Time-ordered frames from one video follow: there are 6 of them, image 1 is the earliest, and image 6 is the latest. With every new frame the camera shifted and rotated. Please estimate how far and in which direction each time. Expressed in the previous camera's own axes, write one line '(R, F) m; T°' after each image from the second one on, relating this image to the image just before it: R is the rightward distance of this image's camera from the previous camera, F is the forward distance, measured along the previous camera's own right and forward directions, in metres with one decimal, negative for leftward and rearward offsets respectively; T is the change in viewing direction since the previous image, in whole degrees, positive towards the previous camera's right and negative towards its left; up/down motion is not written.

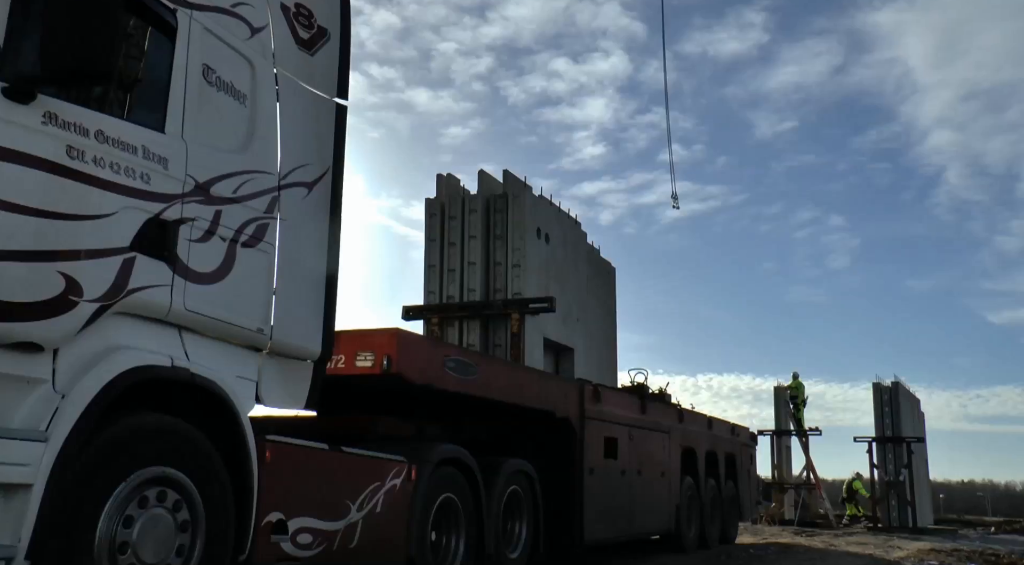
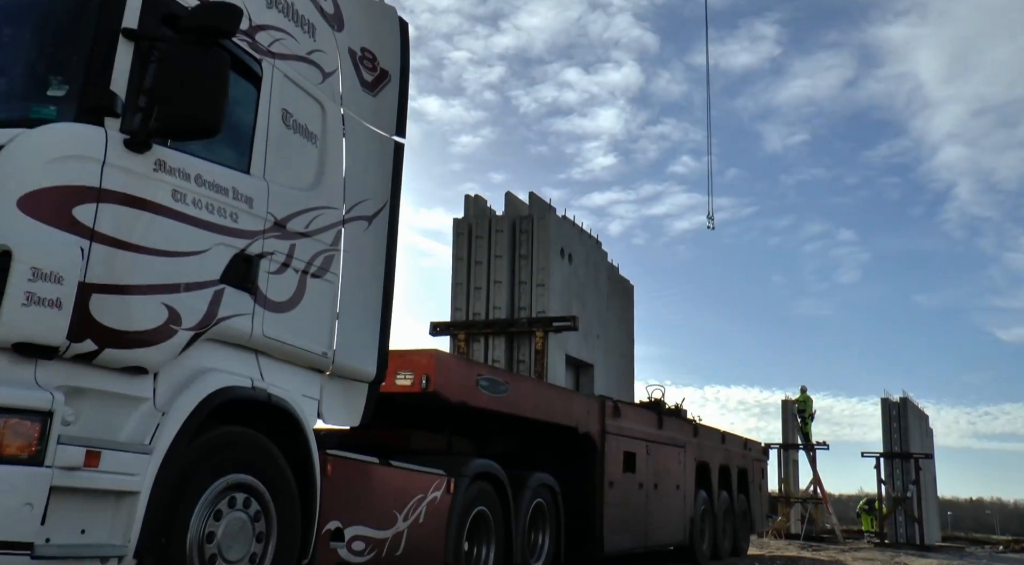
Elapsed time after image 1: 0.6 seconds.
(-0.2, -0.3) m; -1°
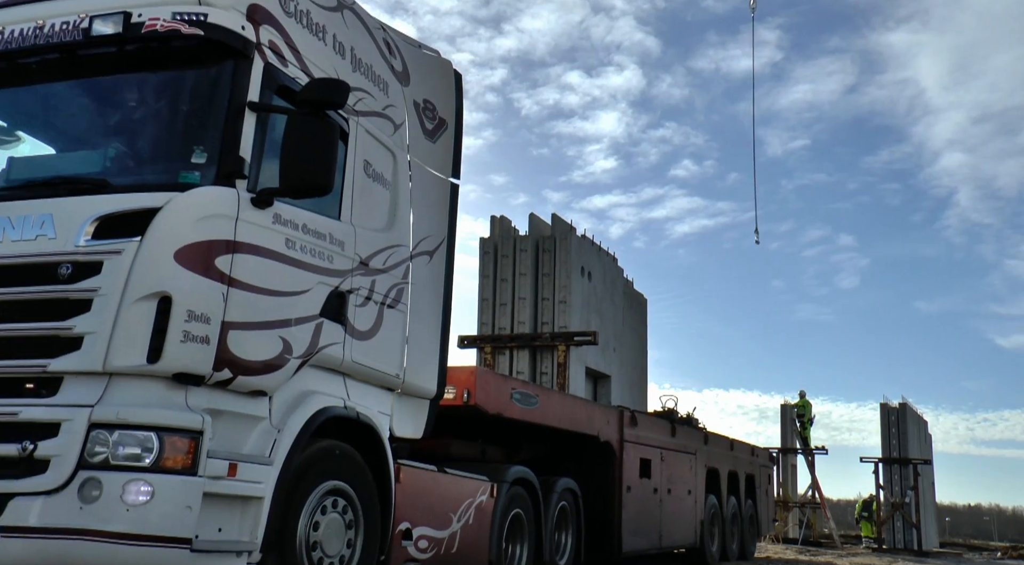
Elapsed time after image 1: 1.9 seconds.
(-0.3, -0.6) m; 0°
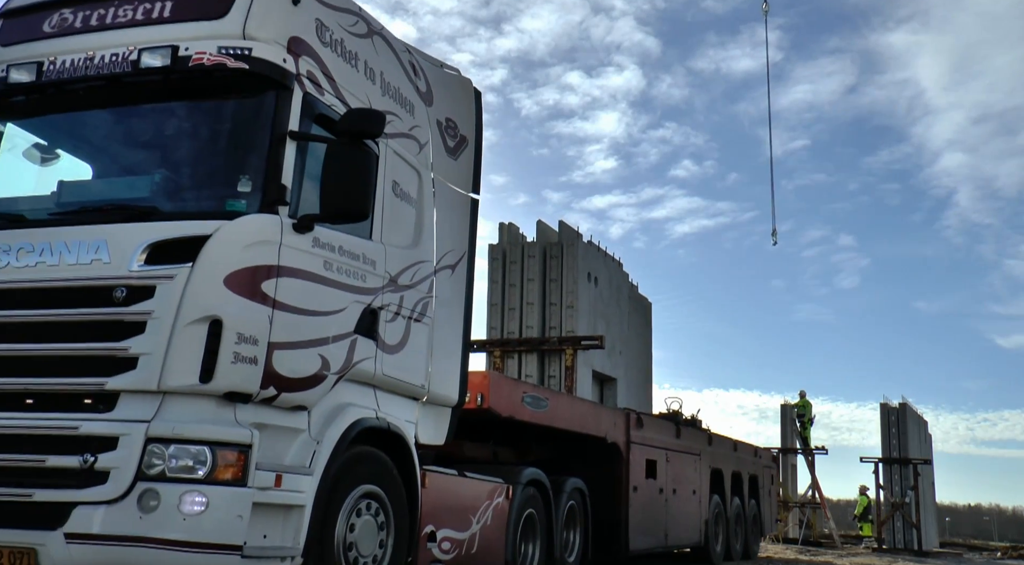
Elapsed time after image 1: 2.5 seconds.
(-0.1, -0.2) m; 0°
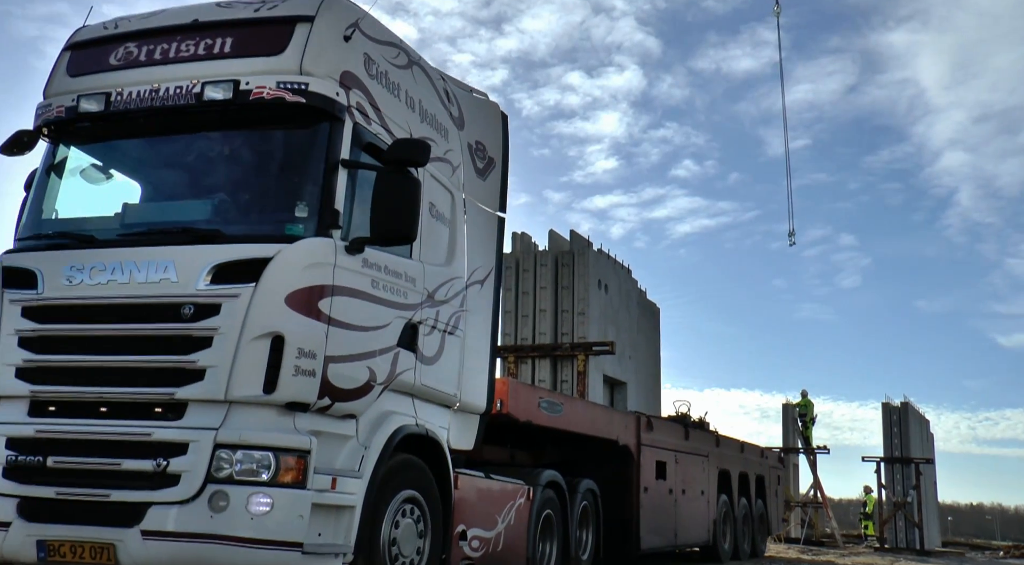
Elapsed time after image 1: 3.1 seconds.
(-0.2, -0.3) m; 0°
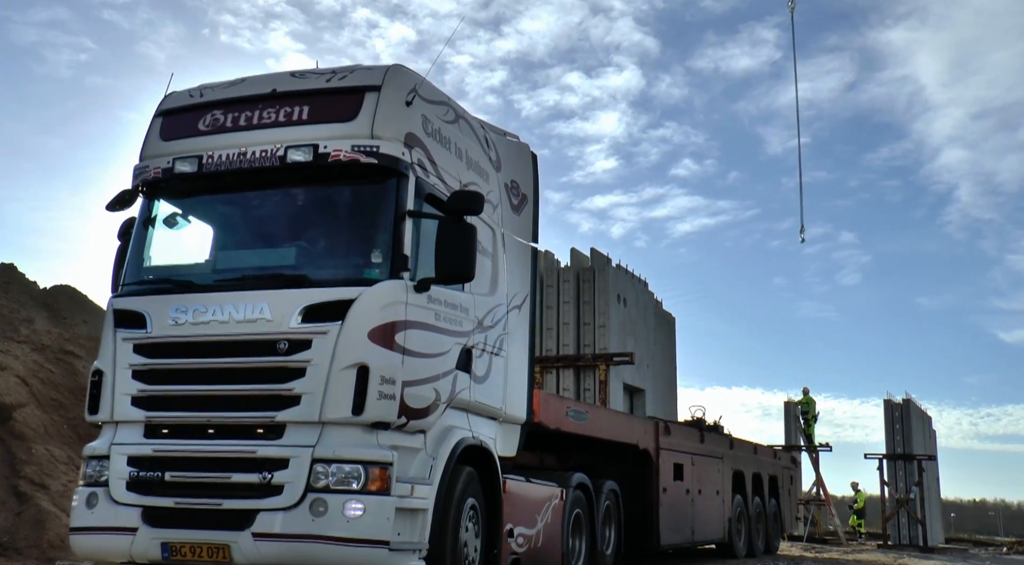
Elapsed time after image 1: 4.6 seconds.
(-0.3, -0.7) m; 0°
